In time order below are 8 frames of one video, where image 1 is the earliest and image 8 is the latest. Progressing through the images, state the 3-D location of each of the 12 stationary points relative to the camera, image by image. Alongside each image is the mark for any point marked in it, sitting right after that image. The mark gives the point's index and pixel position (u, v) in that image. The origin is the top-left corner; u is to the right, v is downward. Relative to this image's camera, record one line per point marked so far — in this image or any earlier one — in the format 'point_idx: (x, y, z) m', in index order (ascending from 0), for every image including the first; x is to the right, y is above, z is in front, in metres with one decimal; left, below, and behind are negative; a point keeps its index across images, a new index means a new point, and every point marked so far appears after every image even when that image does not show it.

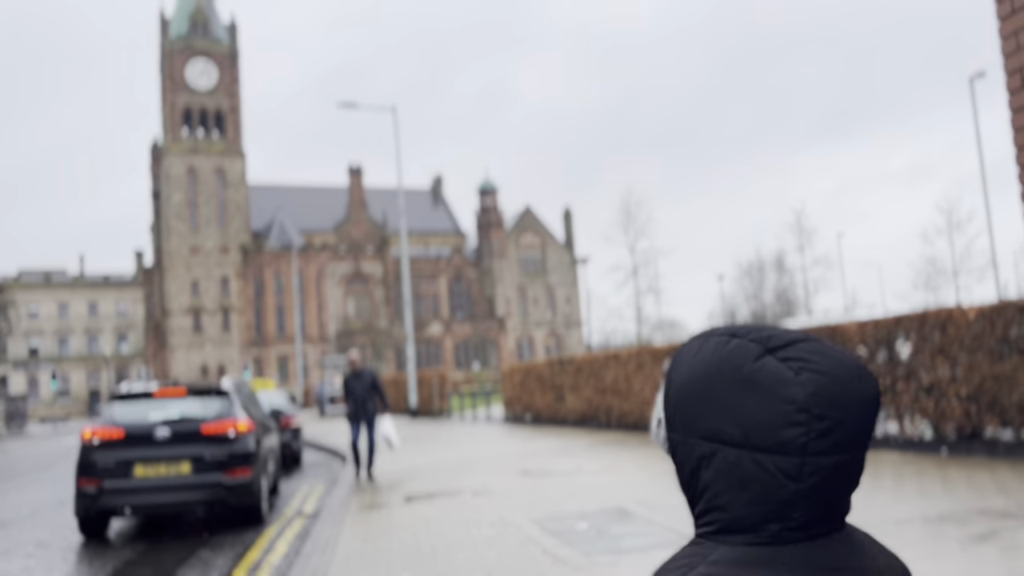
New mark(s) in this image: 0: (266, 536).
0: (-2.9, -2.9, +9.7) m
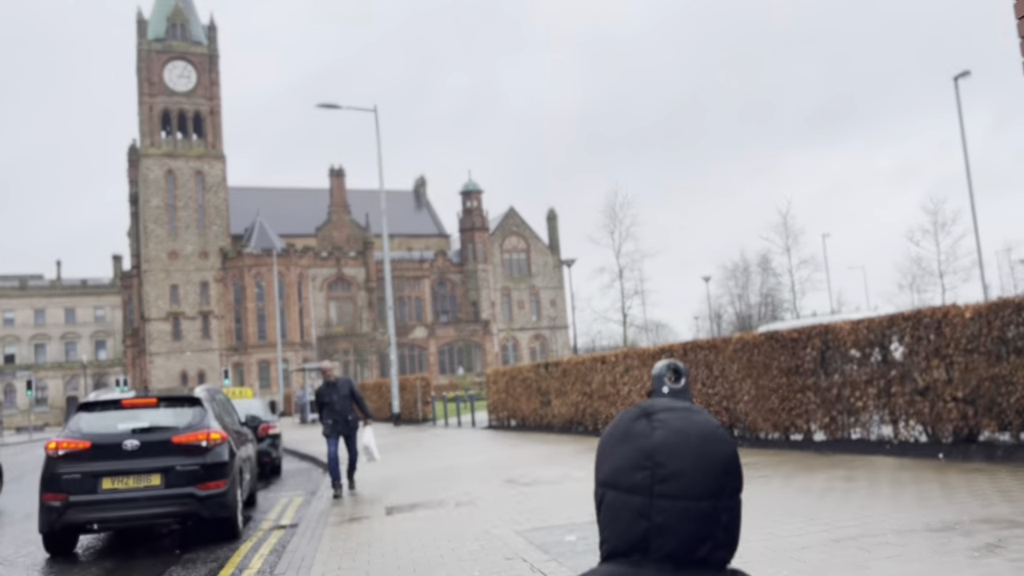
0: (-3.0, -2.9, +9.3) m
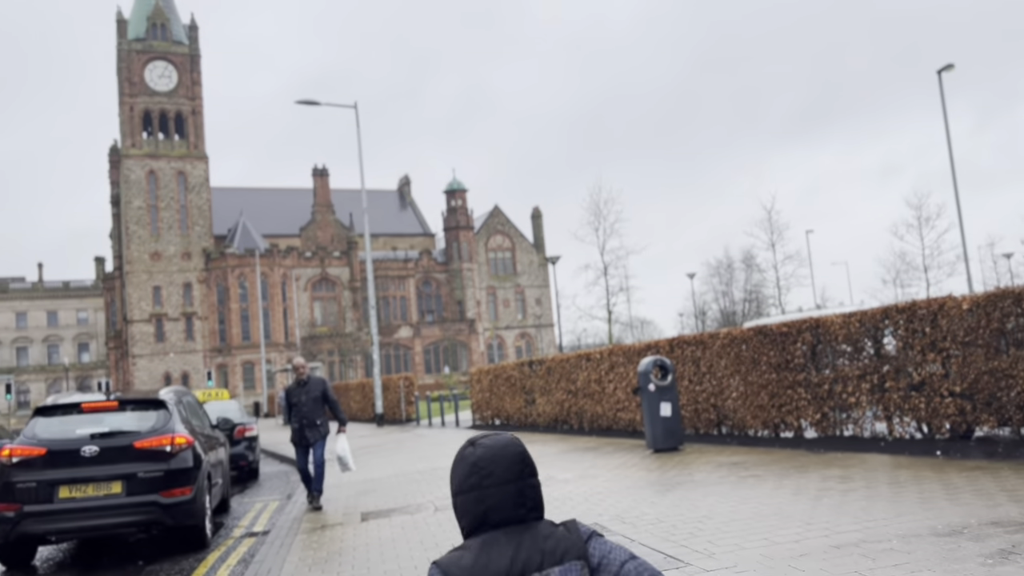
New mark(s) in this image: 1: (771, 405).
0: (-3.2, -2.9, +8.8) m
1: (+3.8, -1.7, +12.2) m
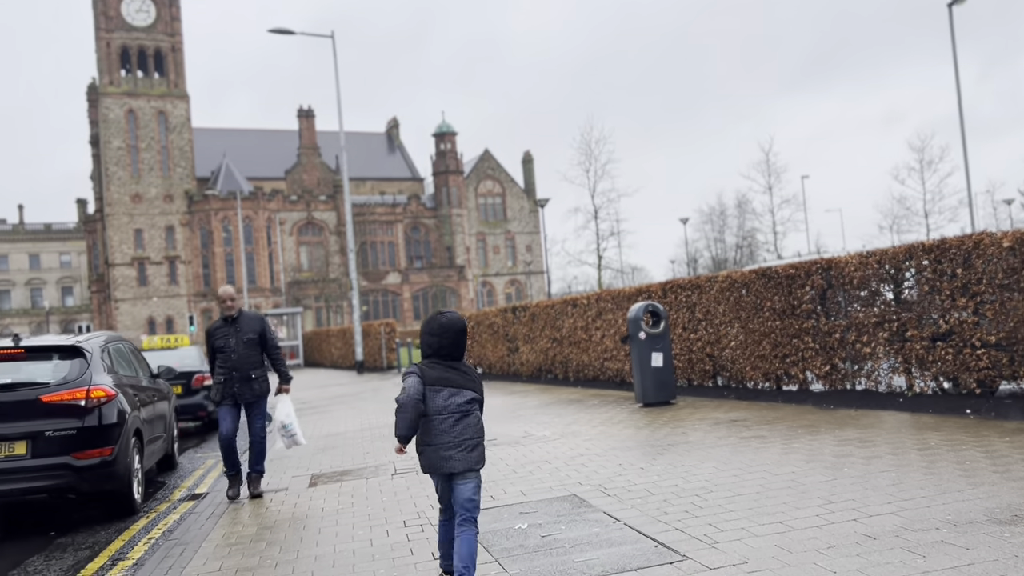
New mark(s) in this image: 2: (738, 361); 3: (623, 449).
0: (-3.5, -2.3, +7.6) m
1: (+3.5, -0.9, +11.0) m
2: (+3.2, -1.0, +11.6) m
3: (+1.1, -1.6, +8.3) m
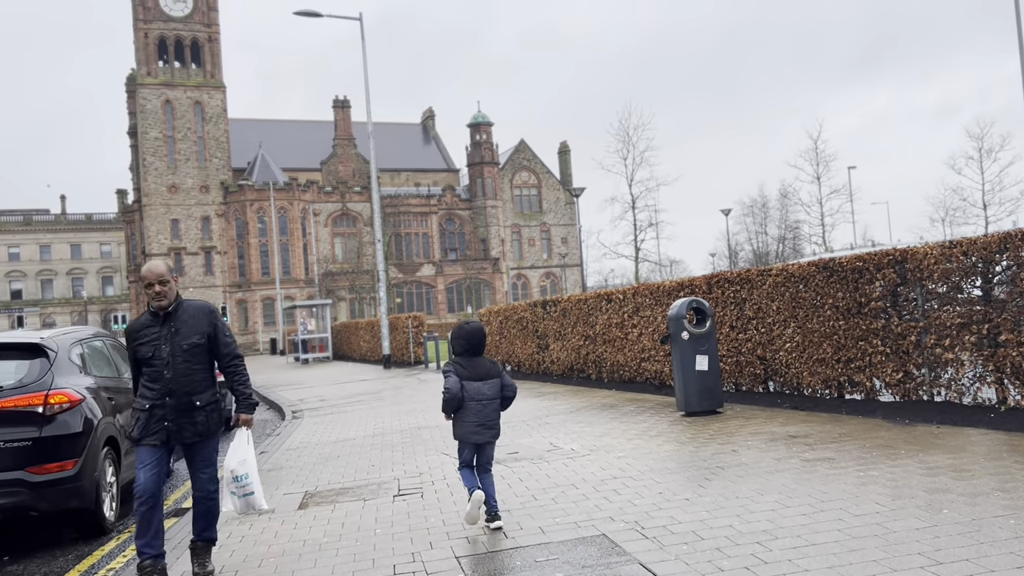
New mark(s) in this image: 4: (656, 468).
0: (-3.4, -2.2, +6.6) m
1: (+3.8, -0.8, +9.7) m
2: (+3.5, -1.0, +10.3) m
3: (+1.3, -1.6, +7.0) m
4: (+1.3, -1.6, +7.2) m
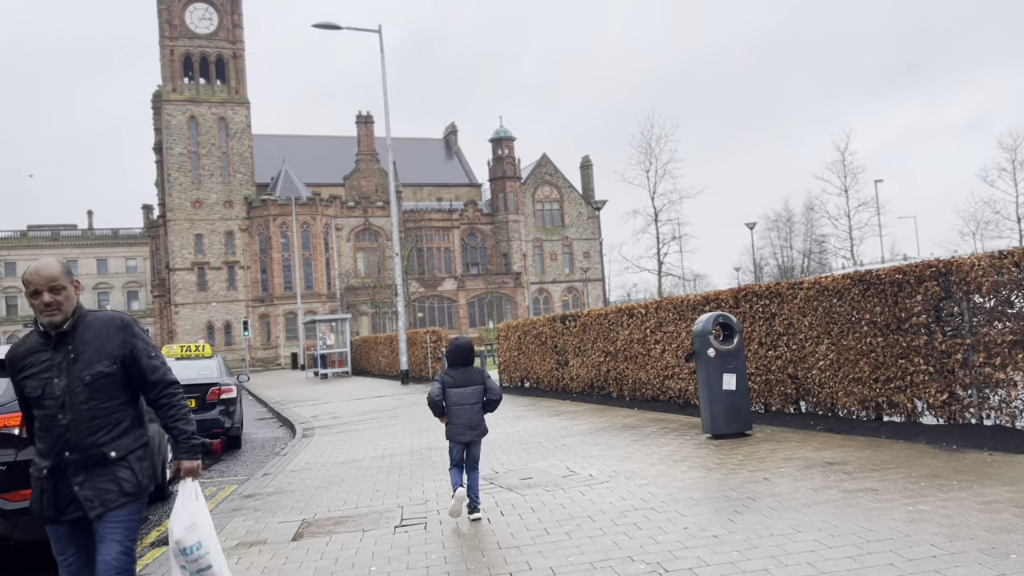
0: (-3.3, -2.3, +6.1) m
1: (+3.9, -1.0, +9.0) m
2: (+3.7, -1.1, +9.7) m
3: (+1.4, -1.7, +6.4) m
4: (+1.3, -1.7, +6.6) m
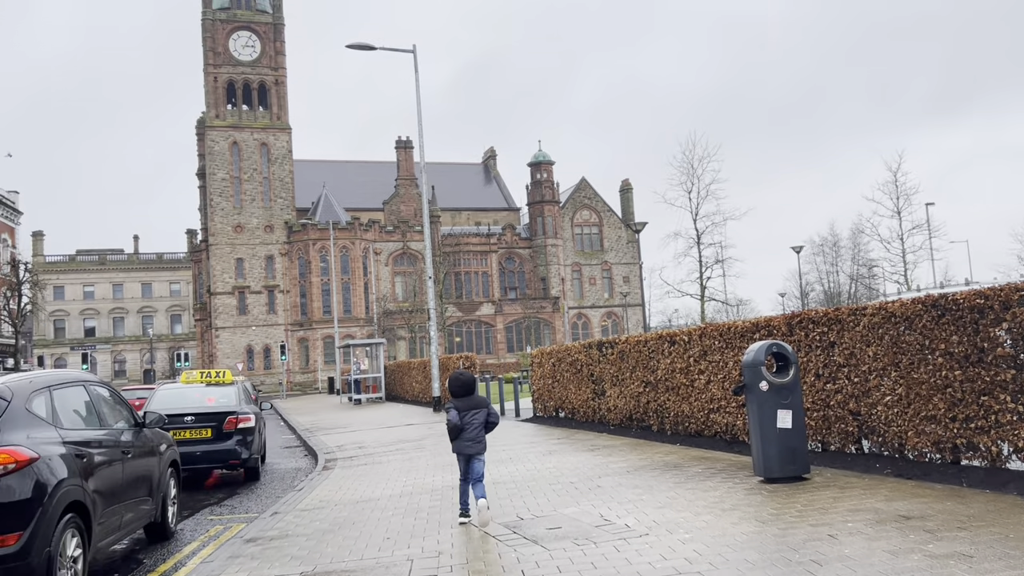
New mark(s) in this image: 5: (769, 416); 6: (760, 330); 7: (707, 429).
0: (-3.2, -2.4, +5.4) m
1: (+4.2, -1.2, +8.0) m
2: (+4.0, -1.4, +8.6) m
3: (+1.5, -1.8, +5.5) m
4: (+1.5, -1.8, +5.6) m
5: (+2.6, -1.3, +8.4) m
6: (+3.1, -0.5, +10.5) m
7: (+2.7, -2.0, +11.7) m
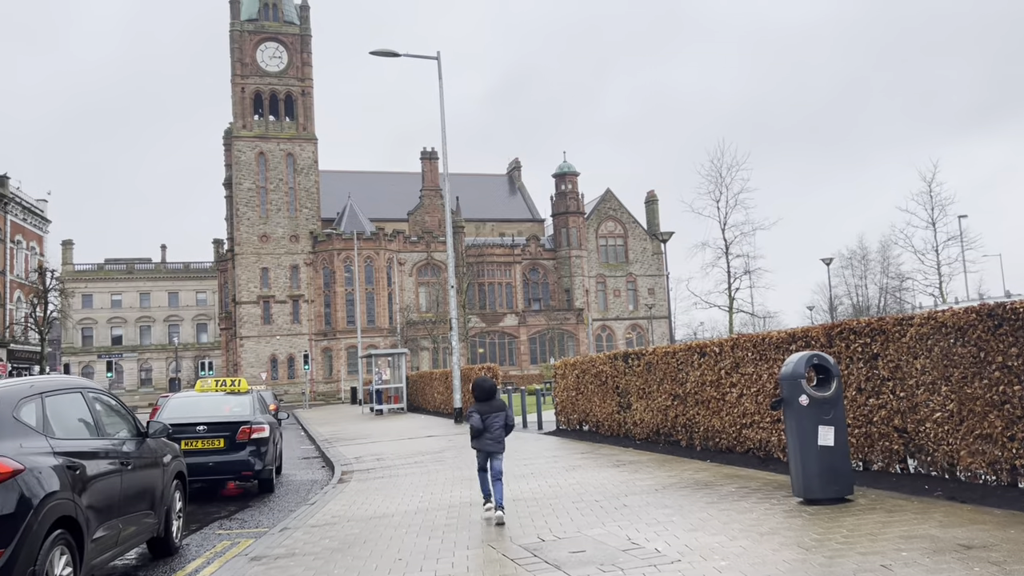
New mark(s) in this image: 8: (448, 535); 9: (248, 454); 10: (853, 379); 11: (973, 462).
0: (-3.0, -2.4, +5.0) m
1: (+4.4, -1.3, +7.4) m
2: (+4.2, -1.5, +8.0) m
3: (+1.6, -1.8, +4.9) m
4: (+1.6, -1.9, +5.1) m
5: (+2.8, -1.4, +7.8) m
6: (+3.4, -0.6, +9.9) m
7: (+3.0, -2.1, +11.1) m
8: (-0.6, -2.3, +7.7) m
9: (-3.9, -2.4, +11.8) m
10: (+3.8, -1.0, +9.2) m
11: (+4.3, -1.6, +7.7) m
